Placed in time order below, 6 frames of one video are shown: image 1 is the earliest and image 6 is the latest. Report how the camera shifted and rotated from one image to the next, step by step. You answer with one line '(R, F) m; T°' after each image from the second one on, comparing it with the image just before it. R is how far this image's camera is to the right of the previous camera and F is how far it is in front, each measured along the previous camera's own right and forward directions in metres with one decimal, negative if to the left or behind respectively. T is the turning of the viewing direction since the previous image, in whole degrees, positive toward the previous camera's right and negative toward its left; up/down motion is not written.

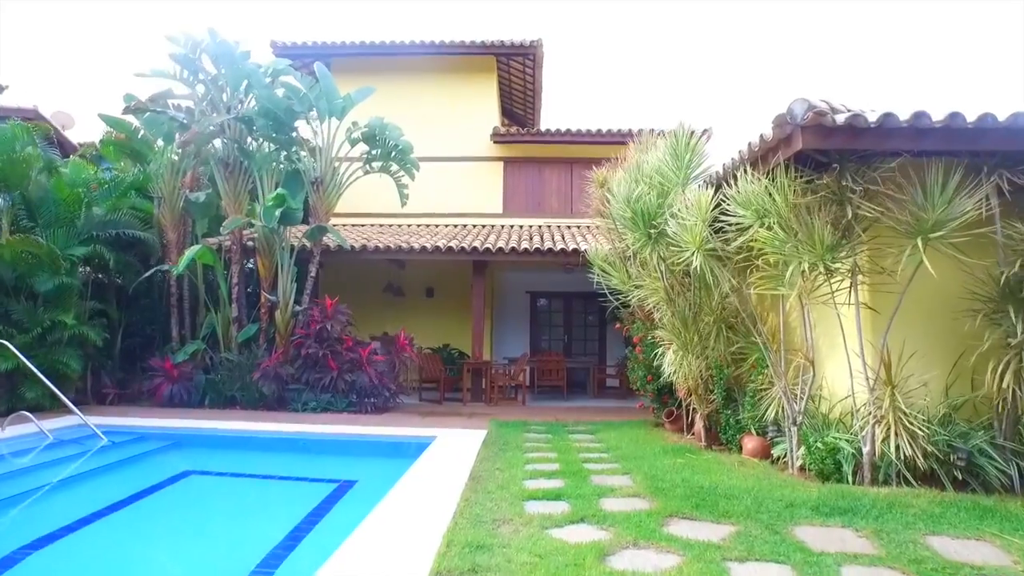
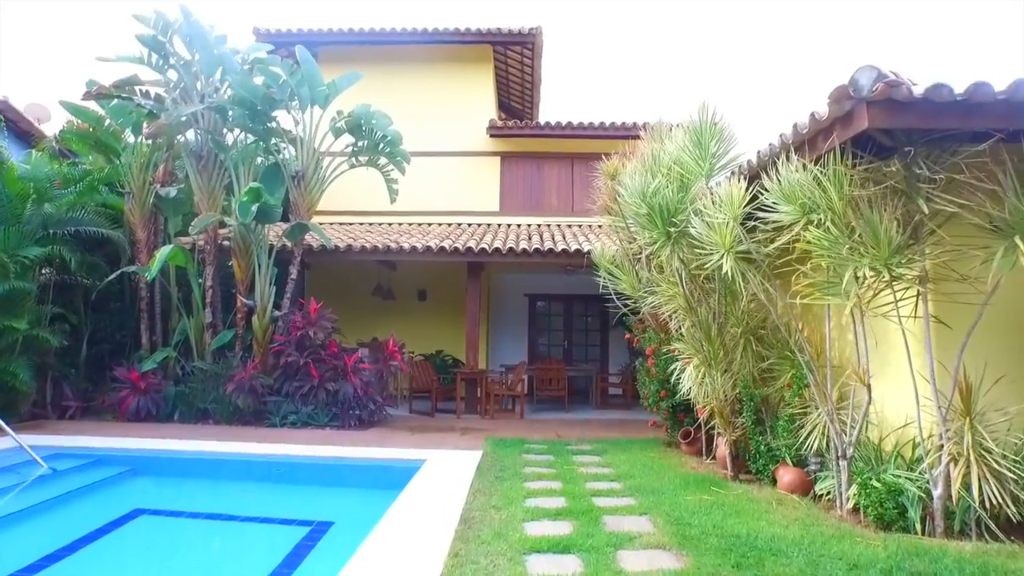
(0.0, +0.7) m; 0°
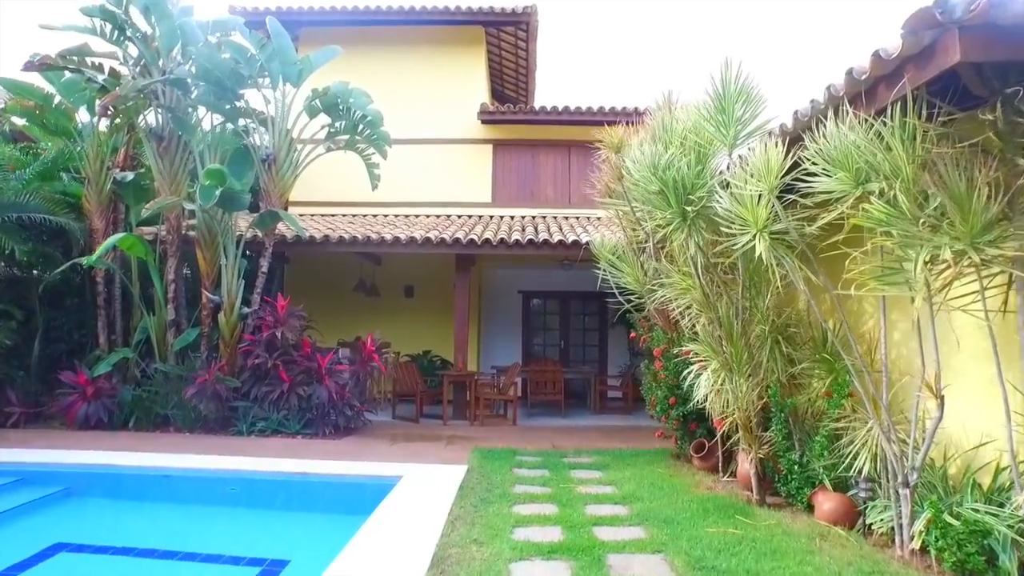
(+0.1, +0.8) m; 0°
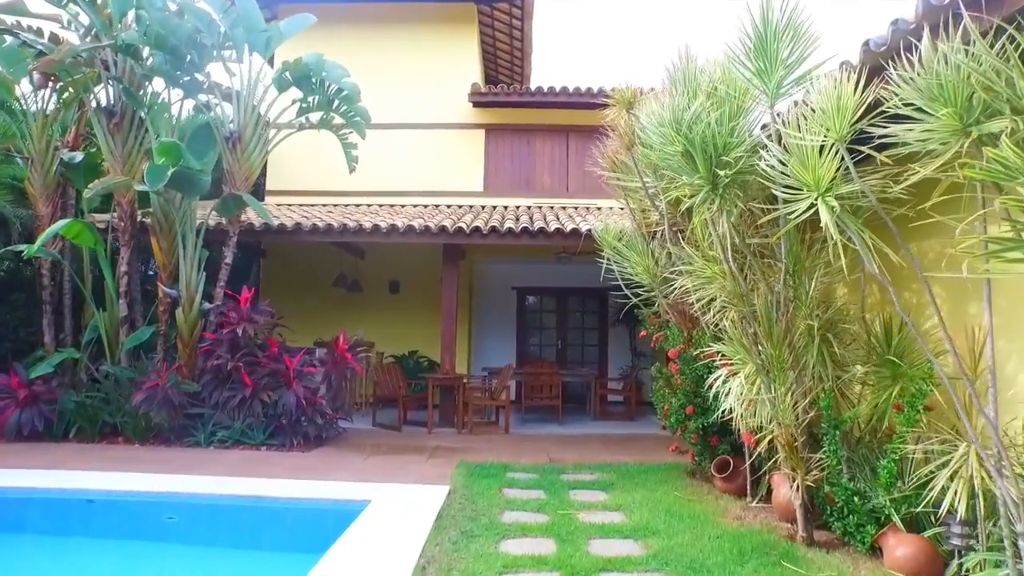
(0.0, +0.8) m; 0°
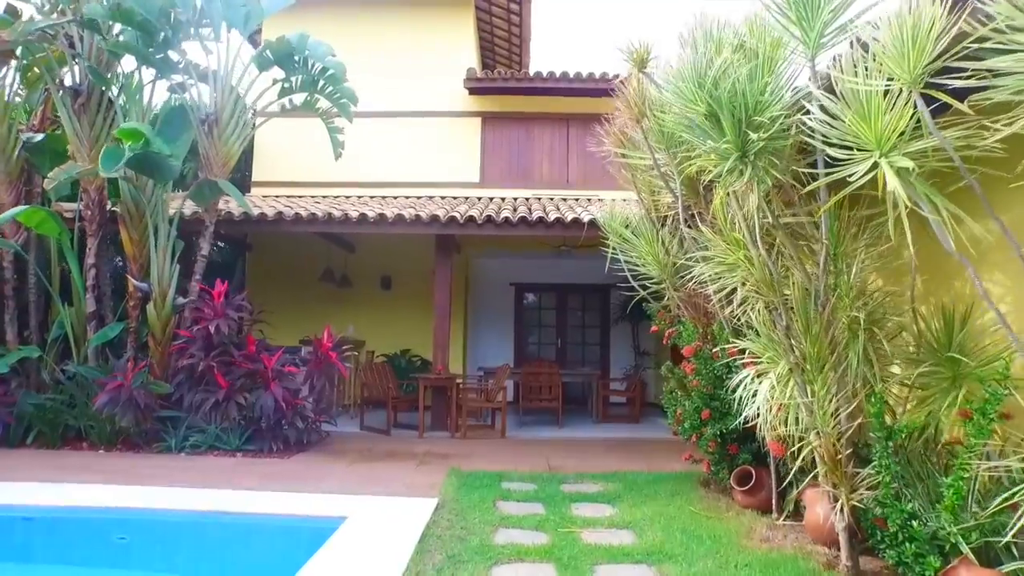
(0.0, +0.5) m; 0°
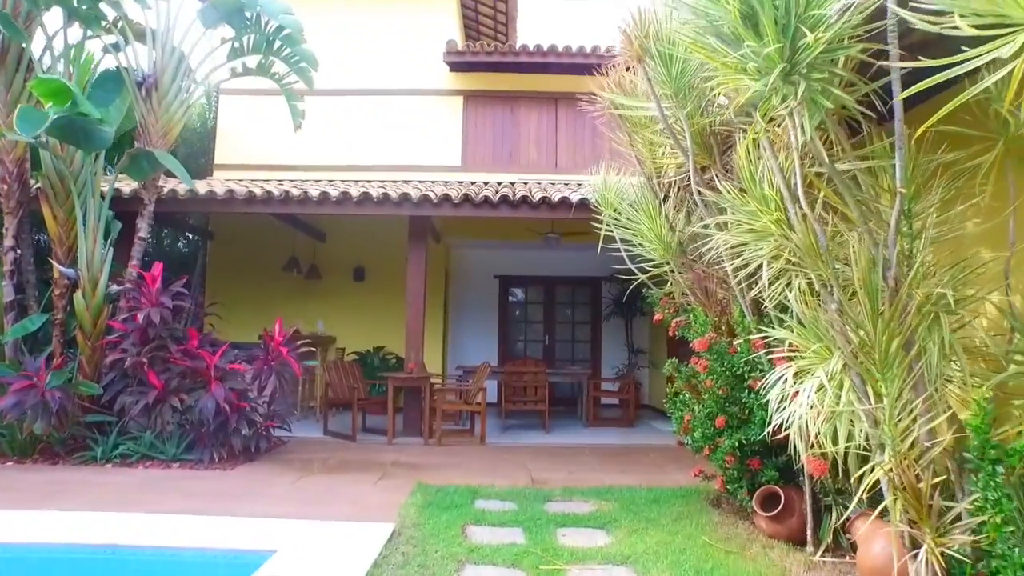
(+0.1, +0.8) m; +1°
